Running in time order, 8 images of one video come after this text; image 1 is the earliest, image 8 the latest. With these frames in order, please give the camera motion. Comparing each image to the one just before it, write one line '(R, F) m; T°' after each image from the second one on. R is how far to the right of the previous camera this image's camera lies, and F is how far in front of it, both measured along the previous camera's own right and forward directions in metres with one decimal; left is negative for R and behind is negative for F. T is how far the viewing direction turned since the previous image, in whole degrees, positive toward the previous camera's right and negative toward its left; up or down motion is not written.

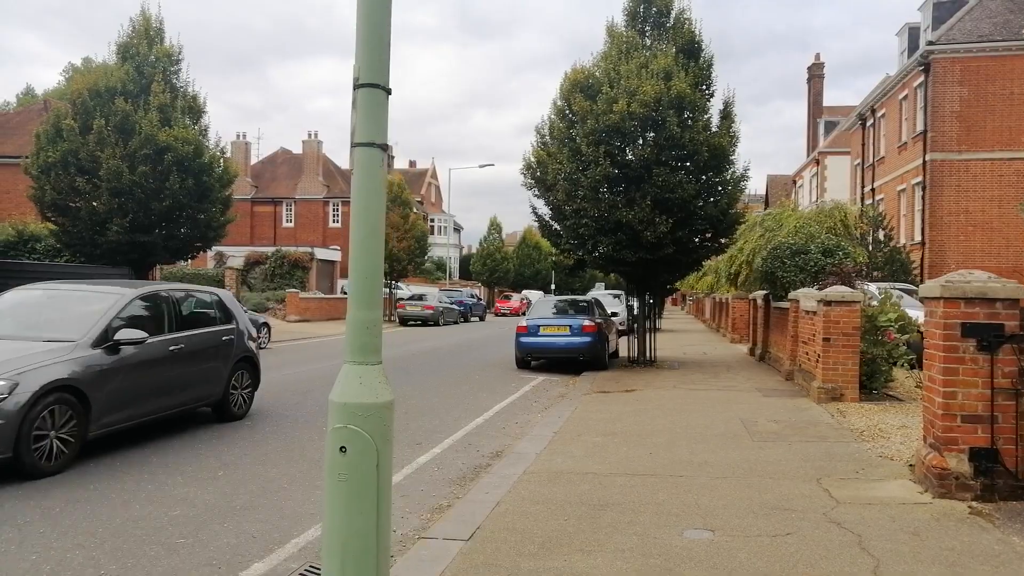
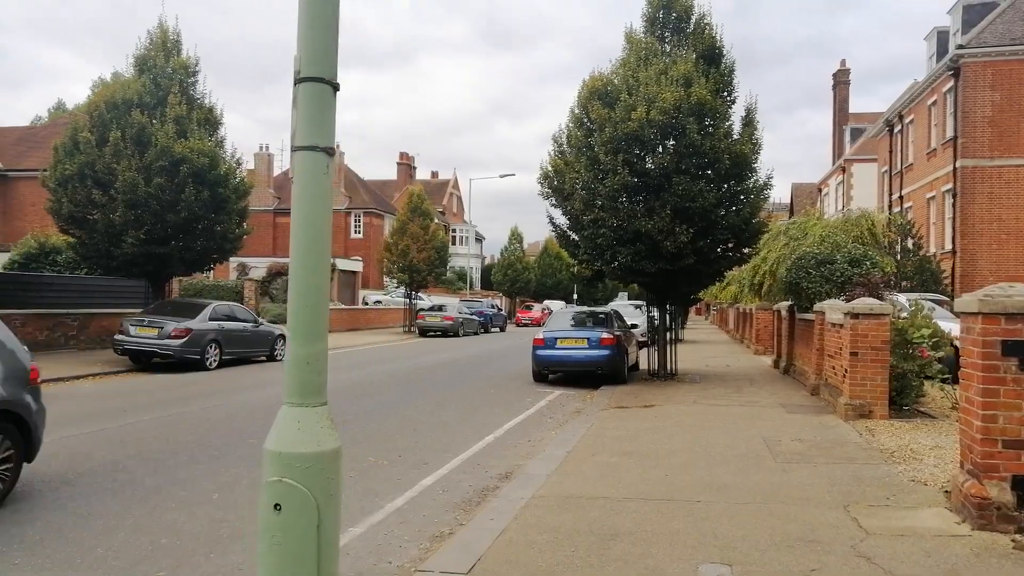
(+0.1, +0.3) m; -2°
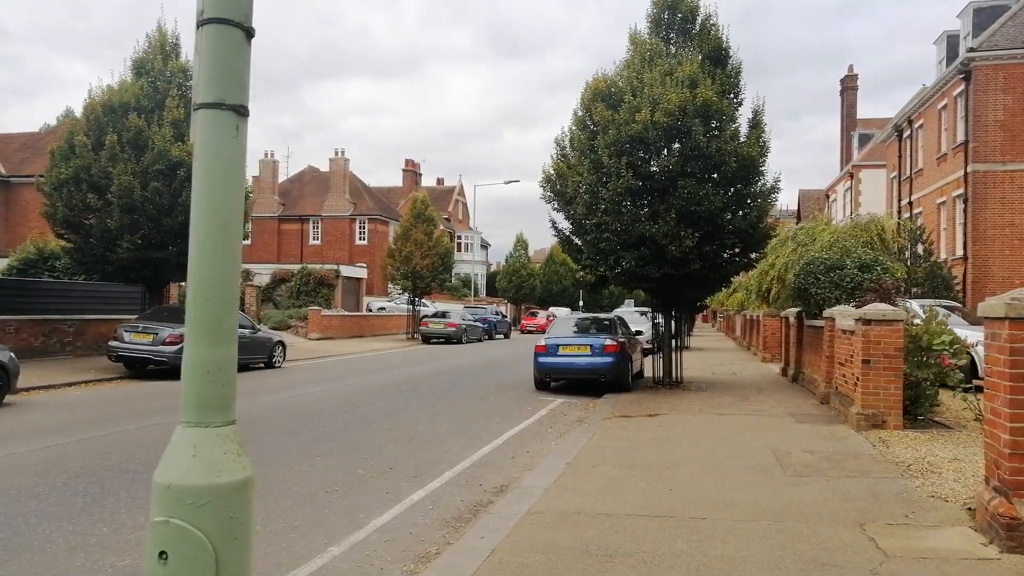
(+0.1, +0.3) m; 0°
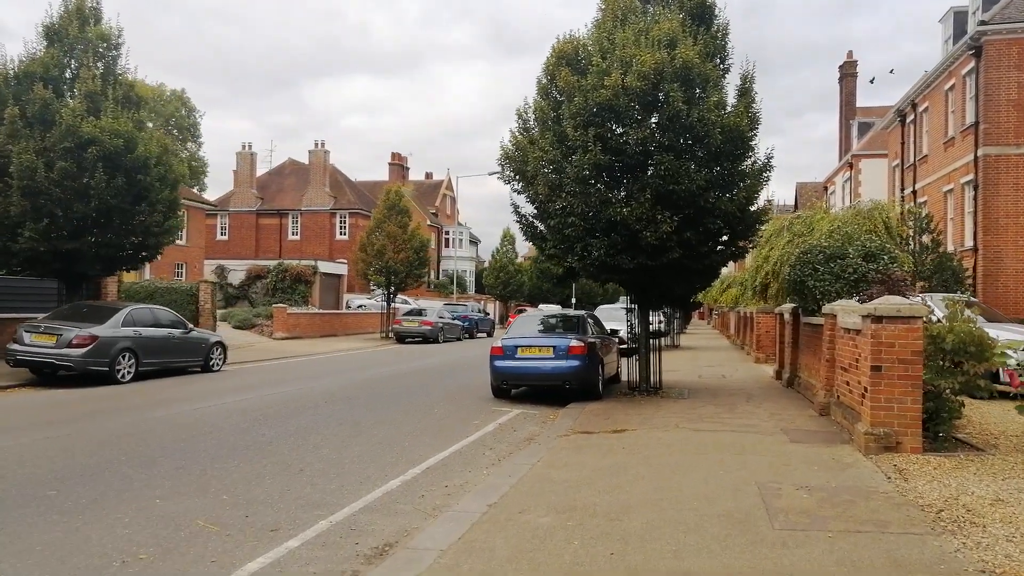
(+0.7, +1.9) m; 0°
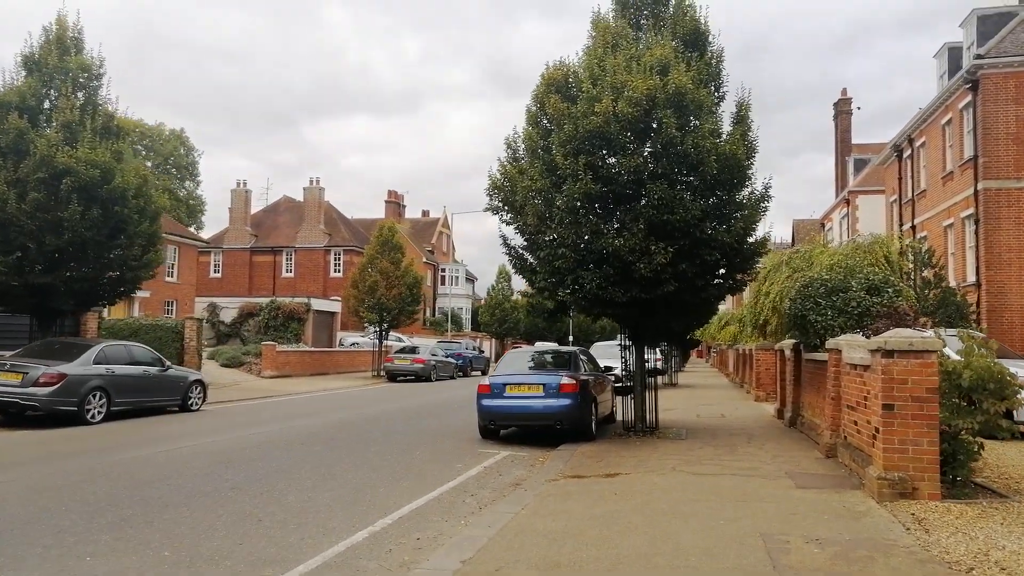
(+0.2, +0.6) m; 0°
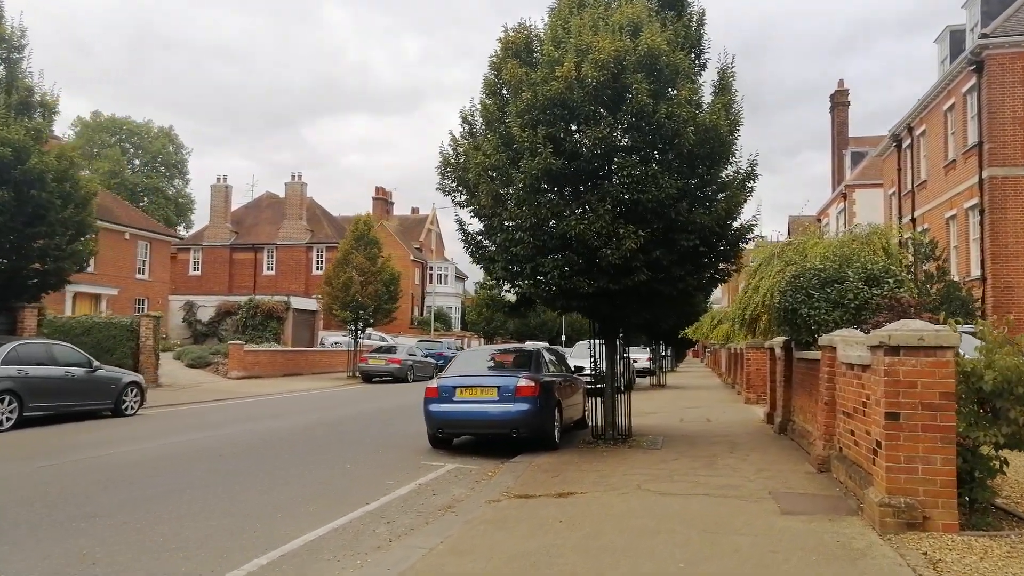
(+0.6, +1.4) m; 0°
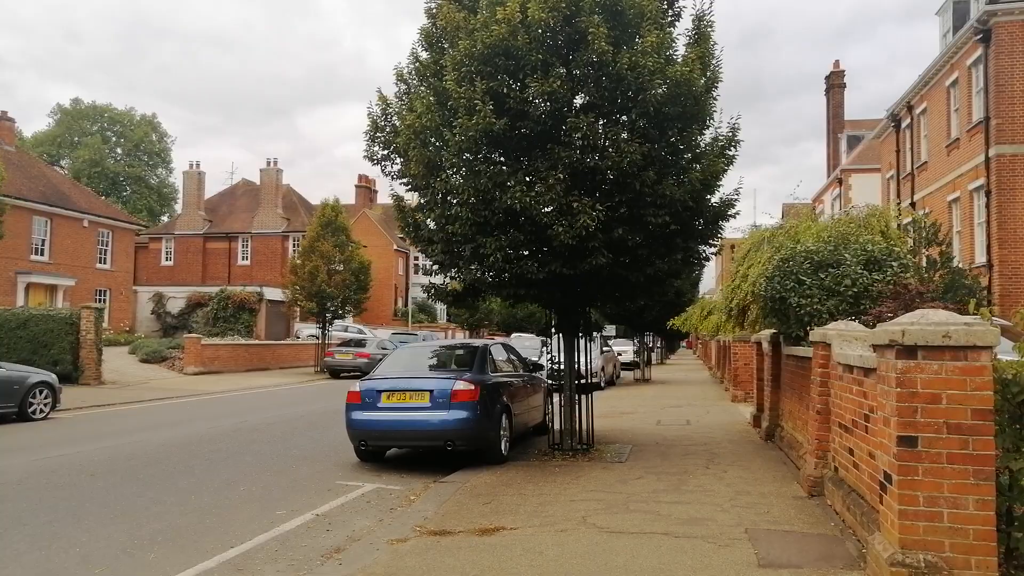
(+0.6, +1.6) m; 0°
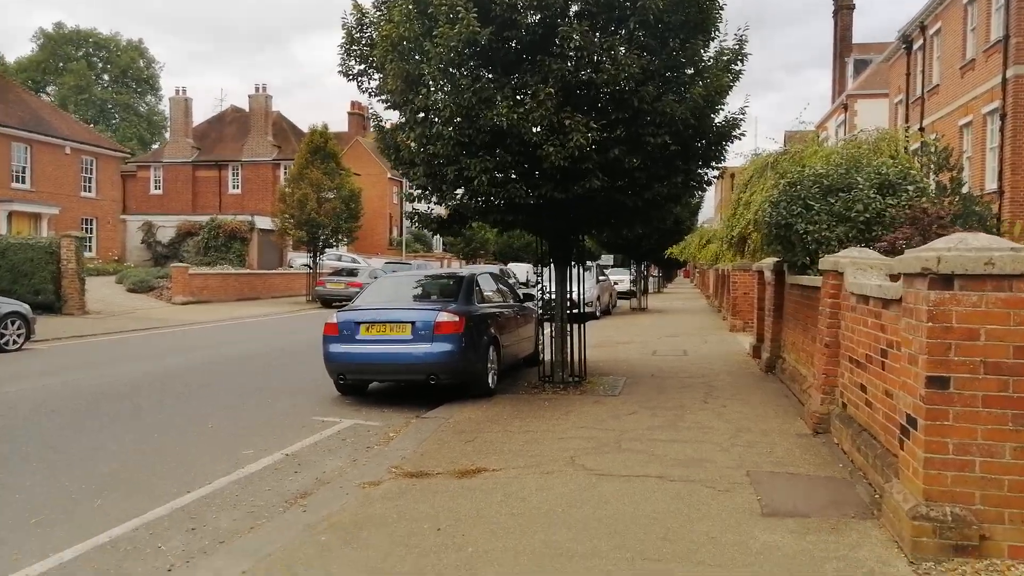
(+0.1, +0.6) m; 0°
